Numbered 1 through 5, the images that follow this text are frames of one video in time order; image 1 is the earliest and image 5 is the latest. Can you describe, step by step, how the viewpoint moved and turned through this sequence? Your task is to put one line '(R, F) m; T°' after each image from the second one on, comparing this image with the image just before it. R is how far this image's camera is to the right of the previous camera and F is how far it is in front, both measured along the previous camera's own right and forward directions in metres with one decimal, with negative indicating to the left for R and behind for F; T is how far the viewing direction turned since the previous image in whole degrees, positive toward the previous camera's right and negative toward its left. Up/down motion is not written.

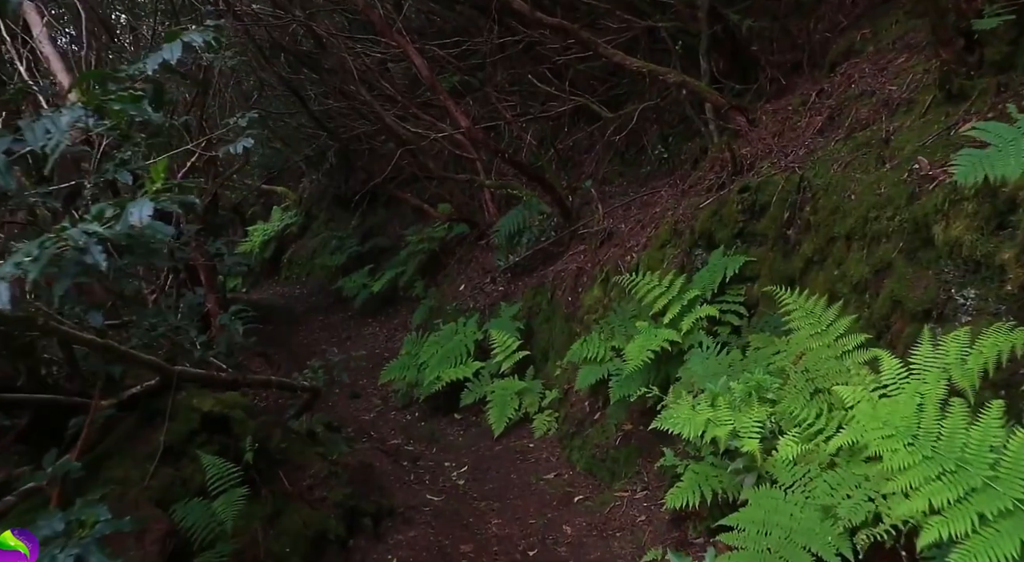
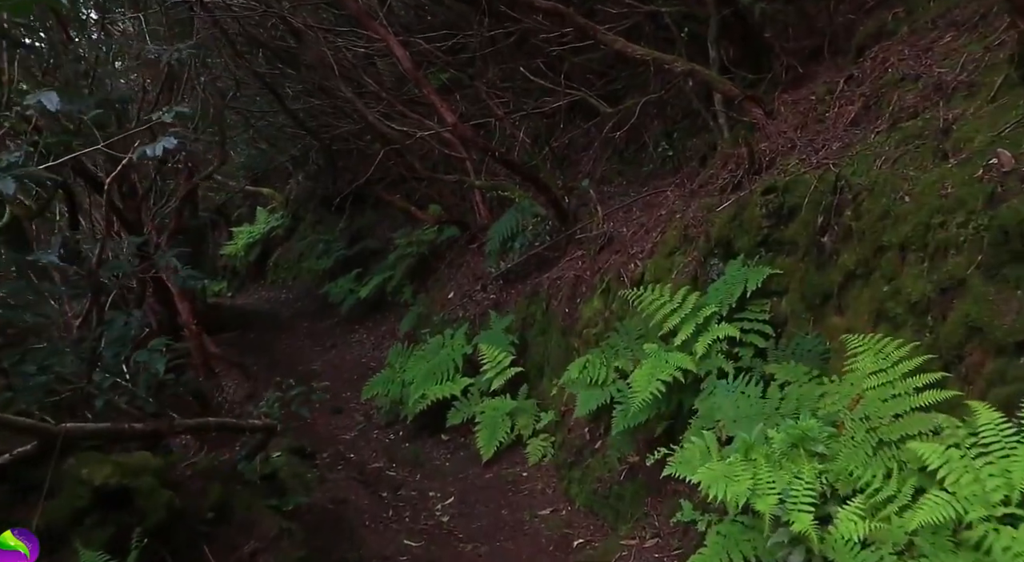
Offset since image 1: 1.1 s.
(0.0, +0.7) m; 0°
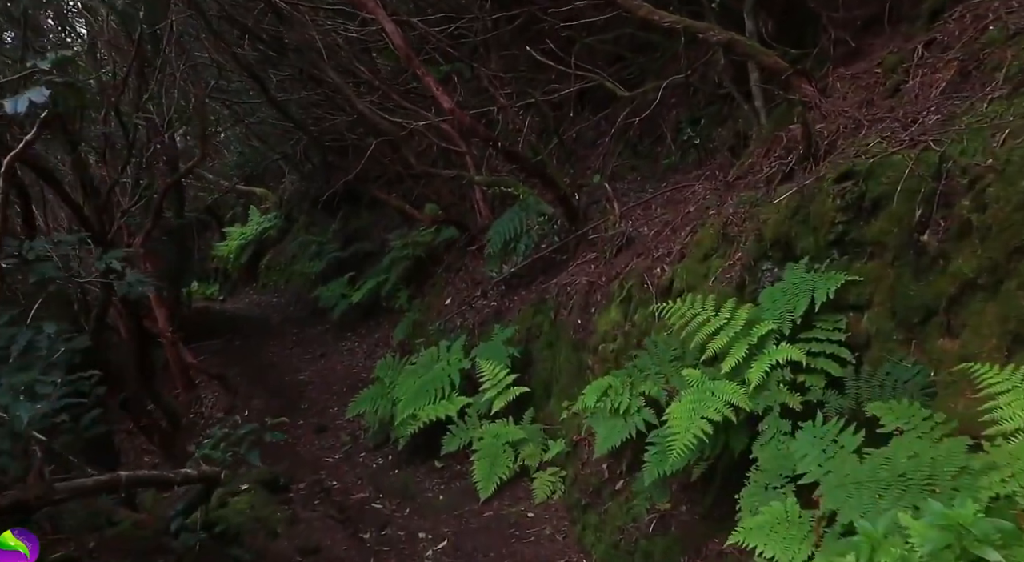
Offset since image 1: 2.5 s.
(0.0, +1.0) m; 0°
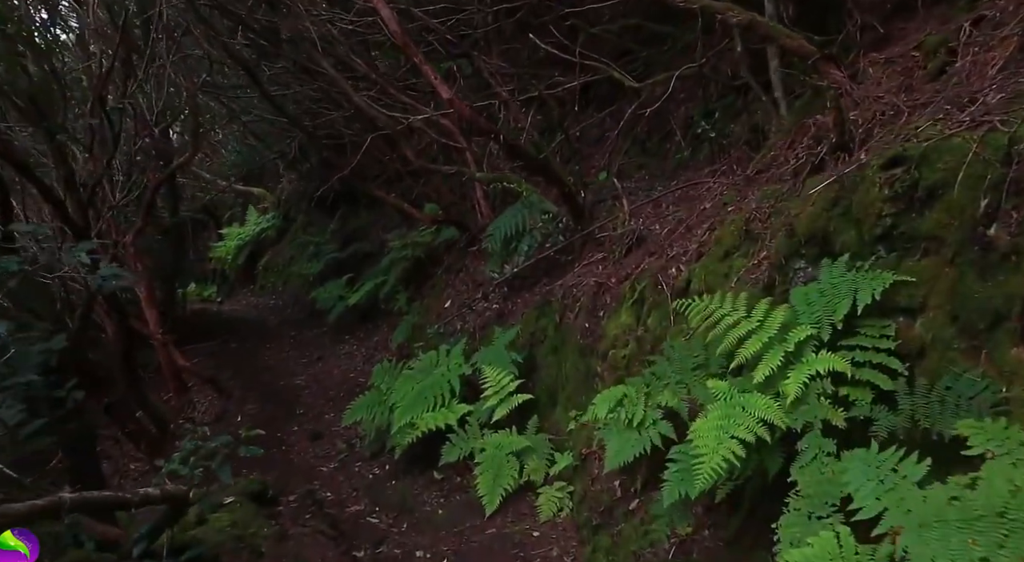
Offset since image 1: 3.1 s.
(0.0, +0.4) m; 0°
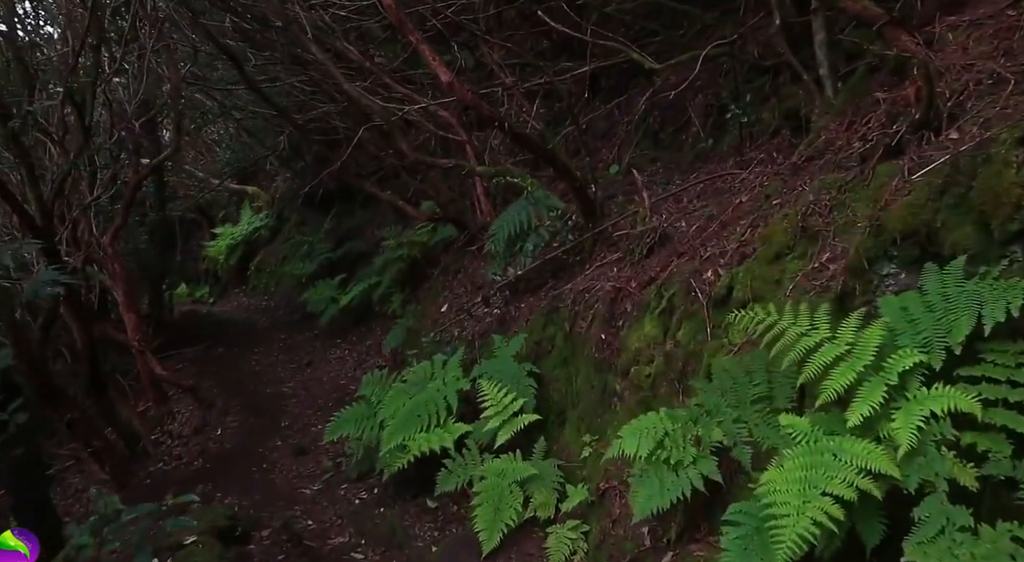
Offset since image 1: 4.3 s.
(0.0, +0.8) m; 0°
